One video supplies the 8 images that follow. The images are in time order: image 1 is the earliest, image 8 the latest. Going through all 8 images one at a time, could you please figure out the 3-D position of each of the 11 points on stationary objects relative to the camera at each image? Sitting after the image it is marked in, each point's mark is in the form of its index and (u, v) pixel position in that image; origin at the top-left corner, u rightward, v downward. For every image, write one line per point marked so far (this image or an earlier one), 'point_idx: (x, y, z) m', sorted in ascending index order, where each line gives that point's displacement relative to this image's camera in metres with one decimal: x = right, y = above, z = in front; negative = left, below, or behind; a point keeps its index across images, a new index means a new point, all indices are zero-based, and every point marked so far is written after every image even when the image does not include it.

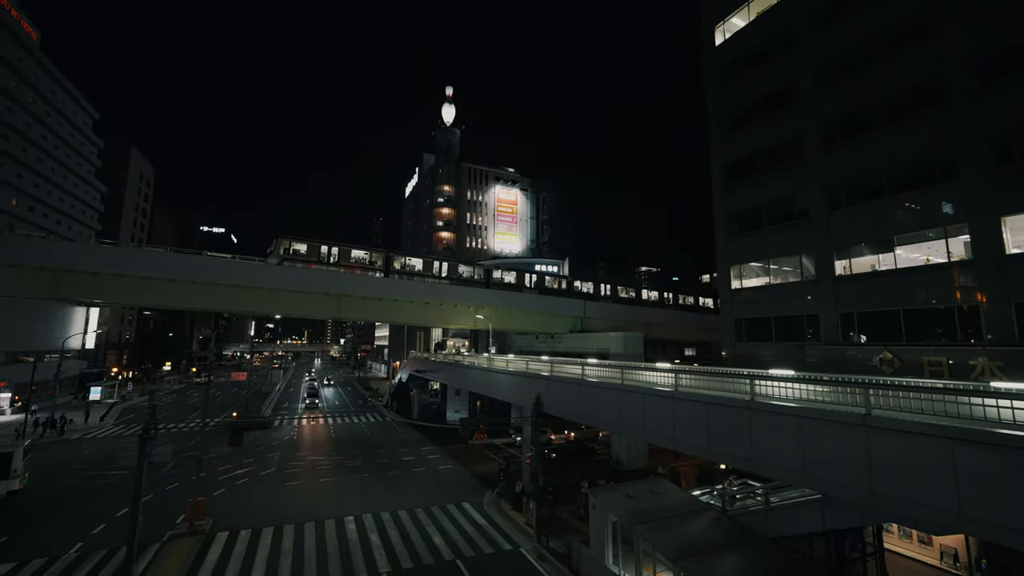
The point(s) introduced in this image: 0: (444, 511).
0: (-3.1, -10.0, +18.6) m
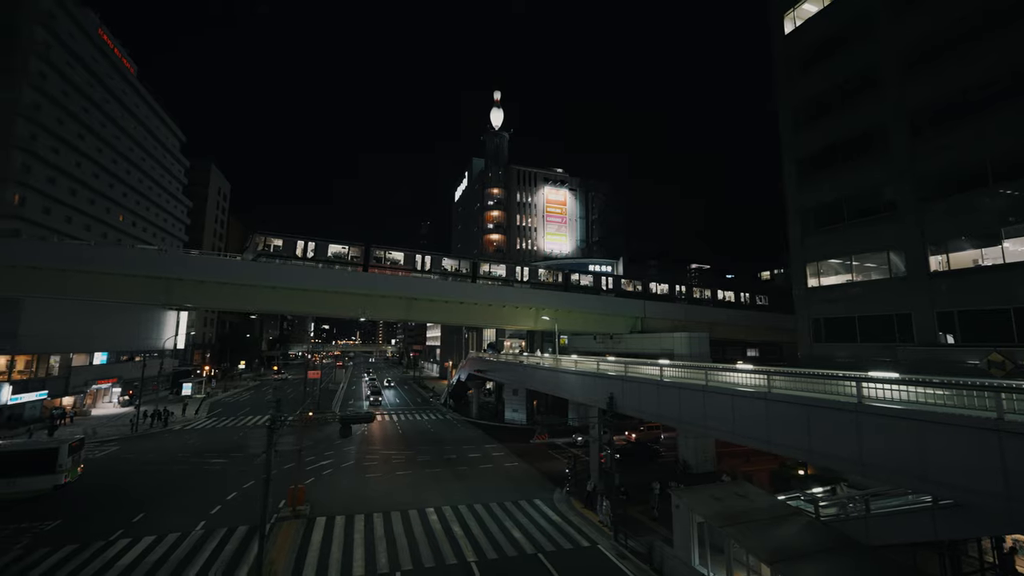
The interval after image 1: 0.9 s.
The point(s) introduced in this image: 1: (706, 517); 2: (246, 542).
0: (+0.3, -10.1, +19.3) m
1: (+5.7, -6.7, +12.2) m
2: (-9.7, -9.2, +15.3) m
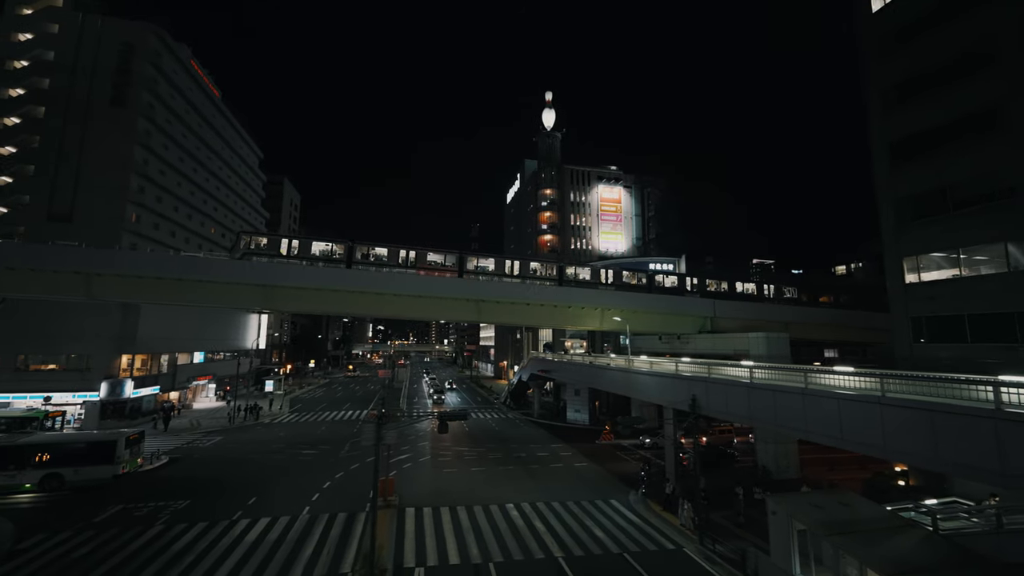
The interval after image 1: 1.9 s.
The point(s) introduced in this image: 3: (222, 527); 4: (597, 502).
0: (+3.9, -10.2, +19.4) m
1: (+8.4, -6.7, +11.8) m
2: (-6.5, -9.5, +16.6) m
3: (-11.4, -9.4, +16.4) m
4: (+4.1, -10.3, +20.0) m
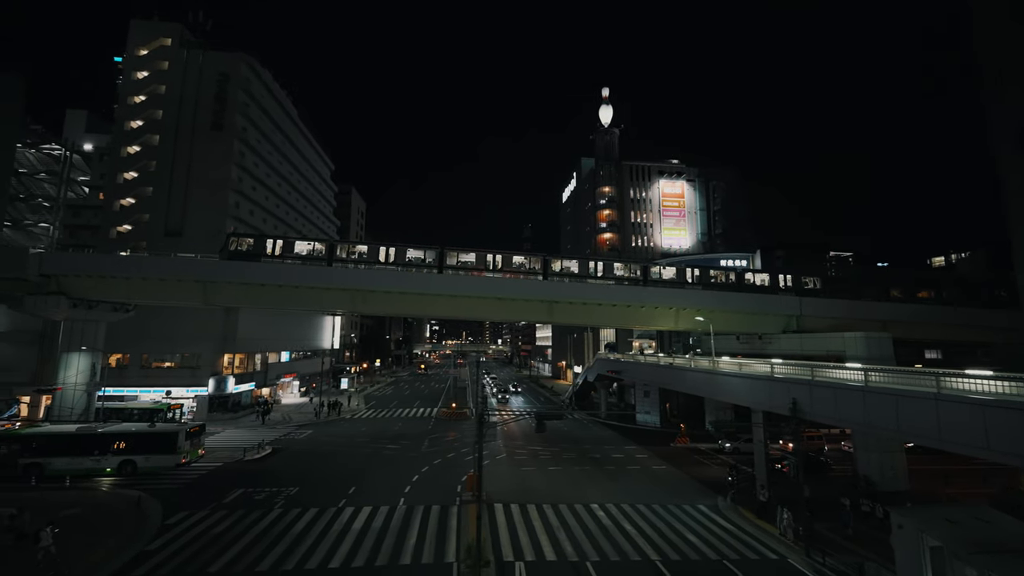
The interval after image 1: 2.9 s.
0: (+7.8, -10.1, +19.0) m
1: (+11.3, -6.6, +10.9) m
2: (-2.8, -9.6, +17.4) m
3: (-7.7, -9.6, +17.8) m
4: (+8.1, -10.2, +19.6) m
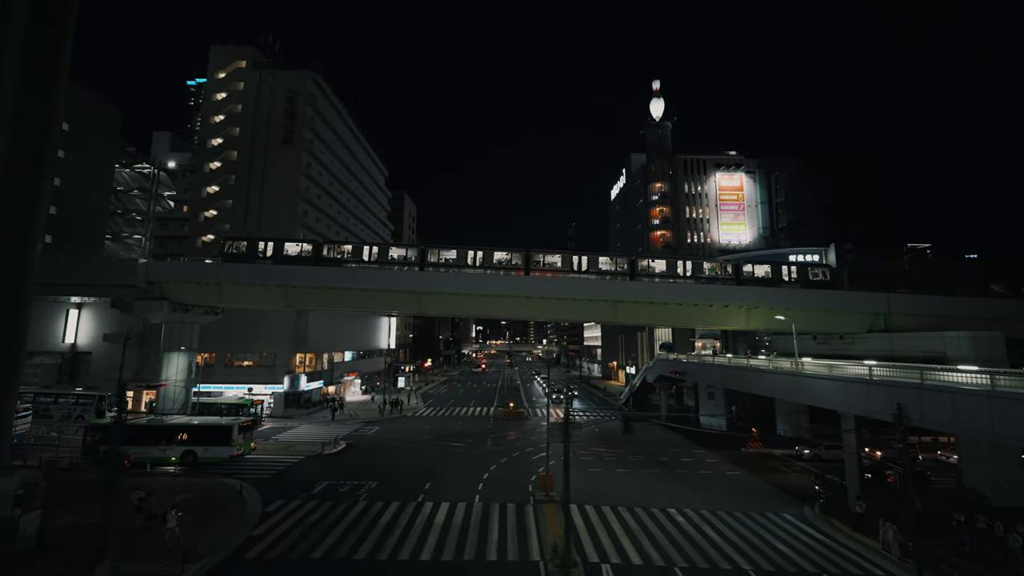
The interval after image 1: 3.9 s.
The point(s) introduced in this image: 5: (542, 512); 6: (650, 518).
0: (+11.1, -10.0, +18.1) m
1: (+13.8, -6.5, +9.7) m
2: (+0.4, -9.7, +17.6) m
3: (-4.4, -9.7, +18.5) m
4: (+11.5, -10.1, +18.6) m
5: (+1.3, -9.7, +18.0) m
6: (+5.9, -9.8, +17.7) m
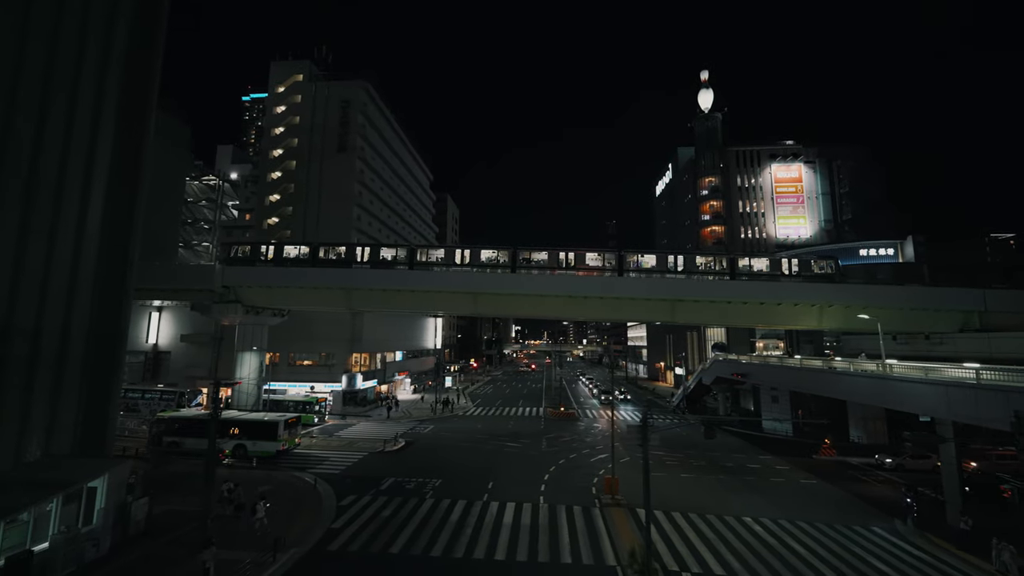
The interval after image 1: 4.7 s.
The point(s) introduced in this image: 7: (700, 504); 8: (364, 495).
0: (+14.0, -9.9, +16.9) m
1: (+15.8, -6.3, +8.3) m
2: (+3.2, -9.6, +17.3) m
3: (-1.5, -9.8, +18.6) m
4: (+14.3, -10.0, +17.4) m
5: (+4.2, -9.6, +17.6) m
6: (+8.7, -9.7, +17.0) m
7: (+8.8, -10.1, +19.4) m
8: (-7.0, -9.8, +19.7) m
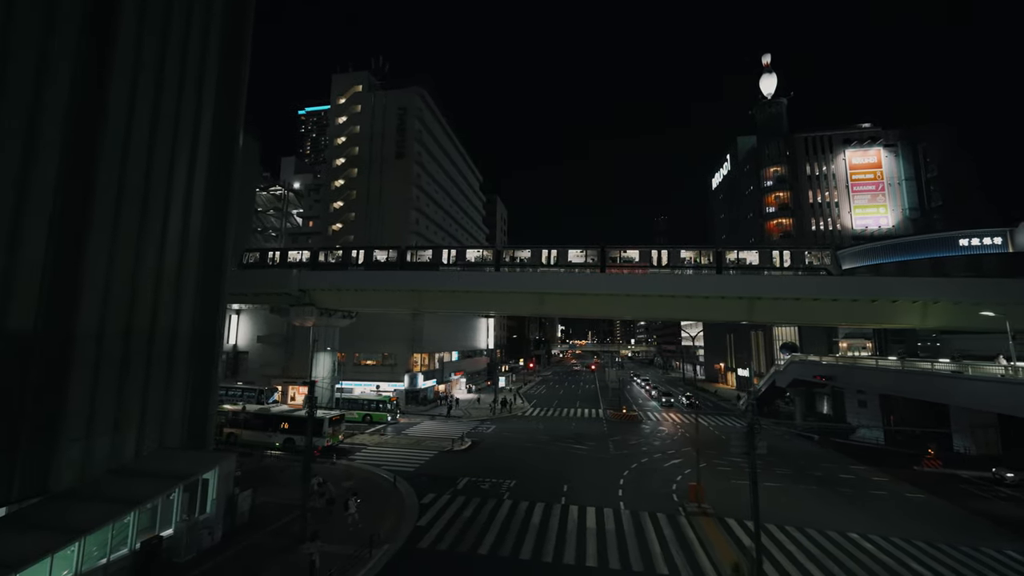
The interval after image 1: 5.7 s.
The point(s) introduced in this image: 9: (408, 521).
0: (+17.2, -9.7, +15.0) m
1: (+18.2, -6.1, +6.3) m
2: (+6.6, -9.6, +16.6) m
3: (+2.0, -9.8, +18.4) m
4: (+17.7, -9.8, +15.5) m
5: (+7.5, -9.6, +16.8) m
6: (+12.0, -9.6, +15.7) m
7: (+12.4, -9.9, +18.1) m
8: (-3.3, -9.9, +20.0) m
9: (-4.2, -9.4, +16.9) m
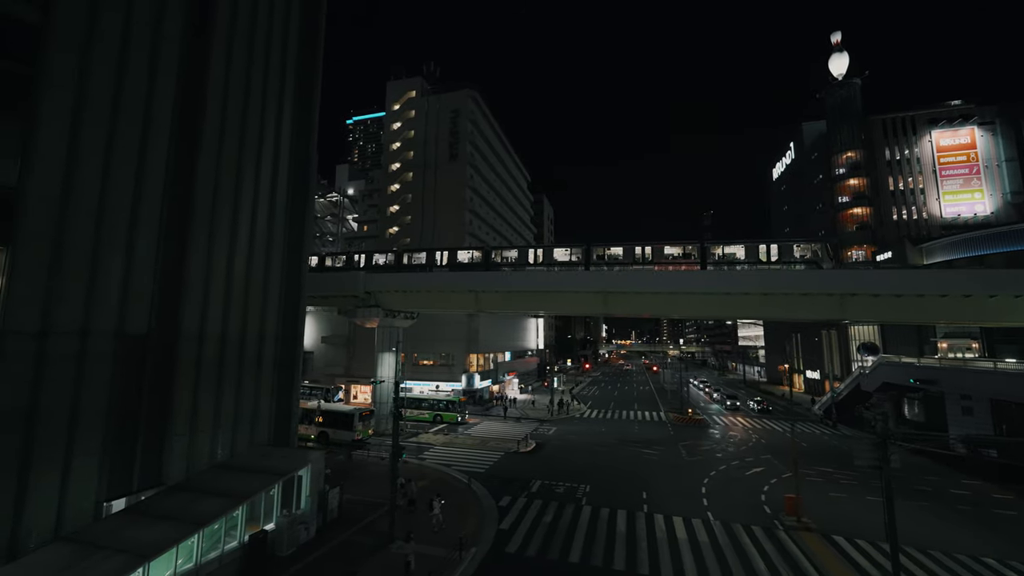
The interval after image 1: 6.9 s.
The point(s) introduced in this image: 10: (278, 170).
0: (+20.3, -9.4, +12.8) m
1: (+20.3, -5.8, +4.0) m
2: (+9.9, -9.5, +15.4) m
3: (+5.5, -9.7, +17.6) m
4: (+20.8, -9.5, +13.3) m
5: (+10.8, -9.4, +15.5) m
6: (+15.2, -9.4, +13.9) m
7: (+15.8, -9.7, +16.3) m
8: (+0.3, -9.9, +19.7) m
9: (-0.9, -9.4, +16.7) m
10: (-10.5, +5.4, +19.0) m
